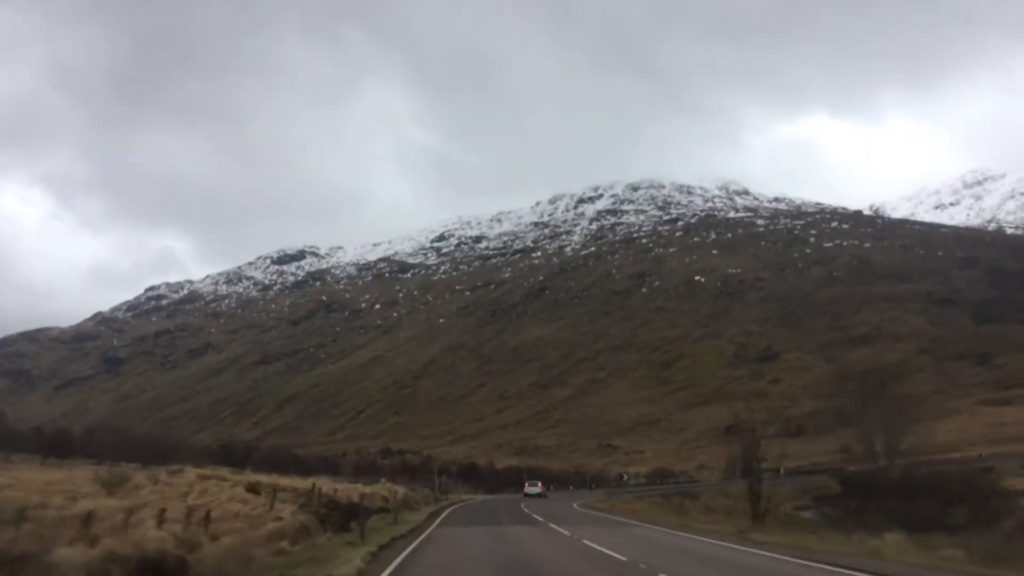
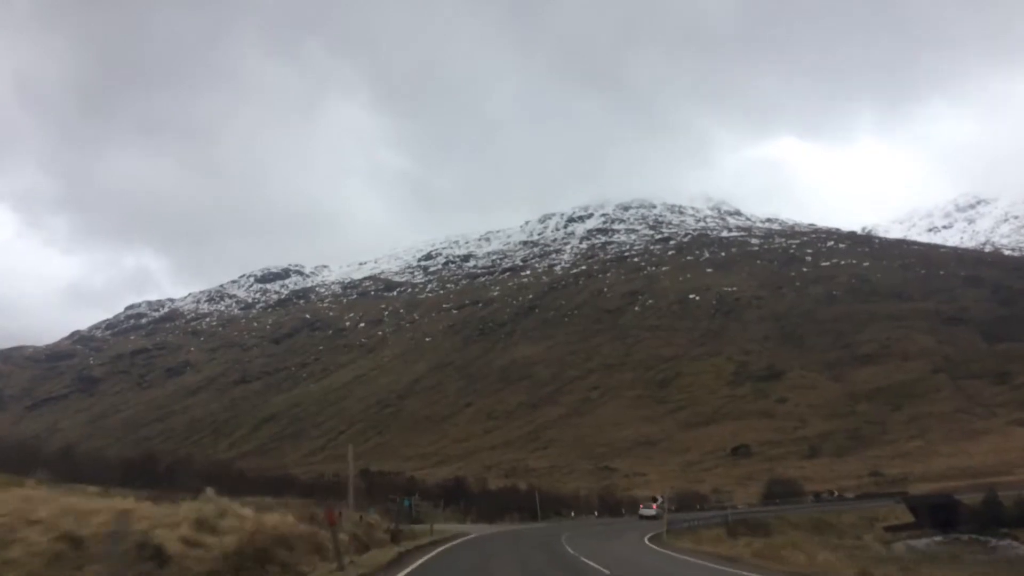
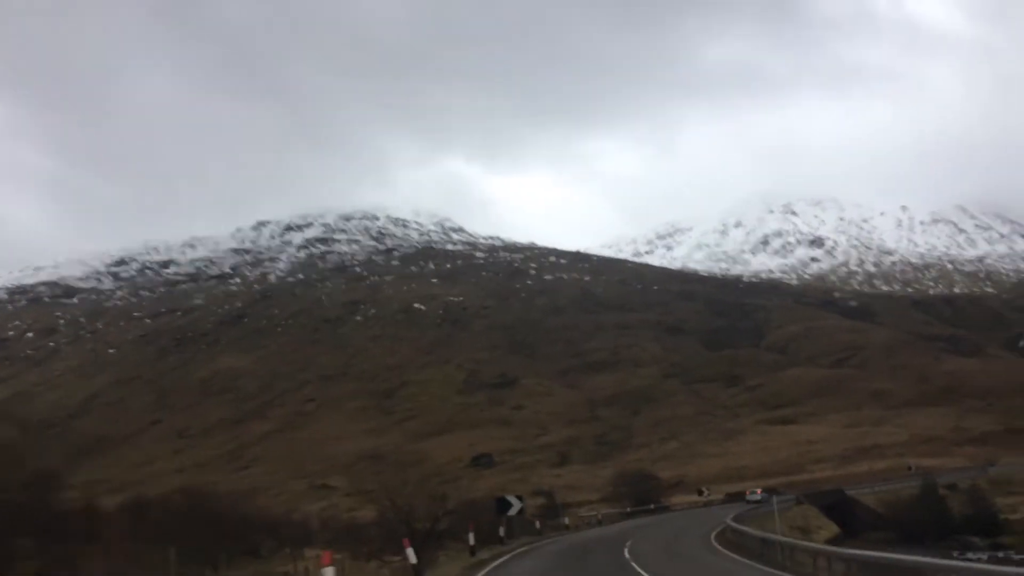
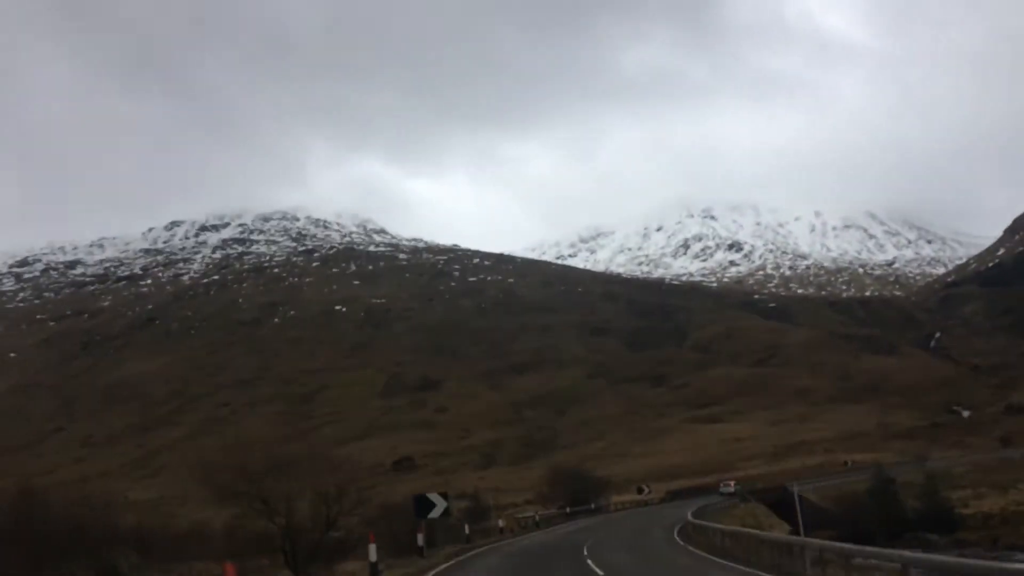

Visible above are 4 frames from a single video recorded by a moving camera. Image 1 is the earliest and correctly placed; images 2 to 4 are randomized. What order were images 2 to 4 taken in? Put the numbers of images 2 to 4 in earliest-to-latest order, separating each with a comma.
2, 3, 4
